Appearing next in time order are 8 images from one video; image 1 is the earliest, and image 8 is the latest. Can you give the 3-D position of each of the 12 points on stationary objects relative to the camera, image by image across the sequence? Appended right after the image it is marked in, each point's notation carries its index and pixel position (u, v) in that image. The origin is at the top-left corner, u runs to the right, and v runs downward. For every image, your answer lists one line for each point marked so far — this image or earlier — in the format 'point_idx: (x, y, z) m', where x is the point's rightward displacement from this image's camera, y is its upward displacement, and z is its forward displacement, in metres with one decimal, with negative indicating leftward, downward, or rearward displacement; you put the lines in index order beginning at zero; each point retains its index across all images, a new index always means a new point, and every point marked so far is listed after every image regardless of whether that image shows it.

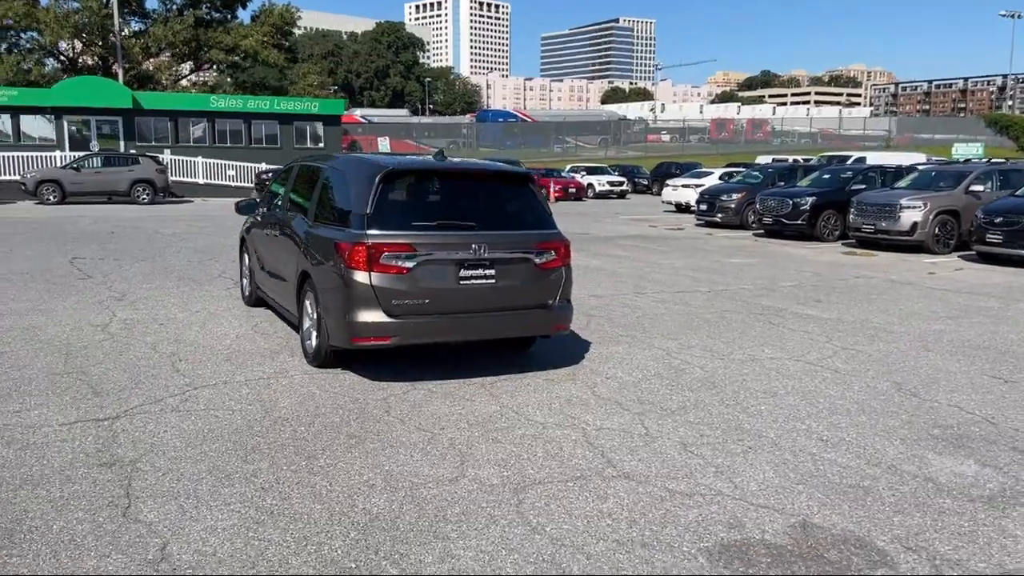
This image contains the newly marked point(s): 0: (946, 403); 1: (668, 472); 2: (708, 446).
0: (+3.0, -0.8, +6.1) m
1: (+0.8, -1.0, +4.6) m
2: (+1.1, -0.9, +5.1) m
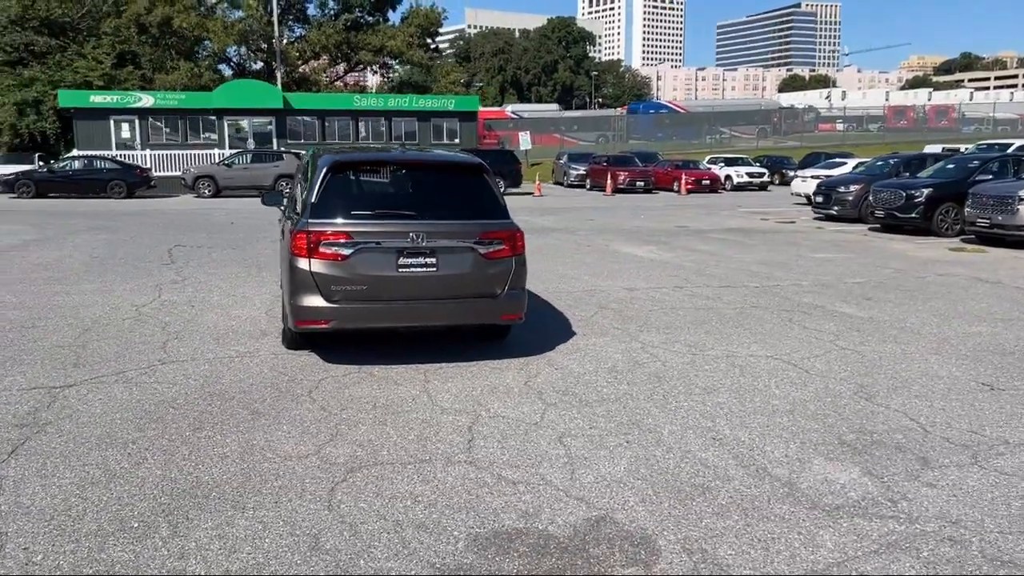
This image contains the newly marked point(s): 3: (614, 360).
0: (+2.5, -0.8, +5.7) m
1: (0.0, -0.9, +4.6) m
2: (+0.4, -0.9, +5.0) m
3: (+0.8, -0.6, +7.0) m
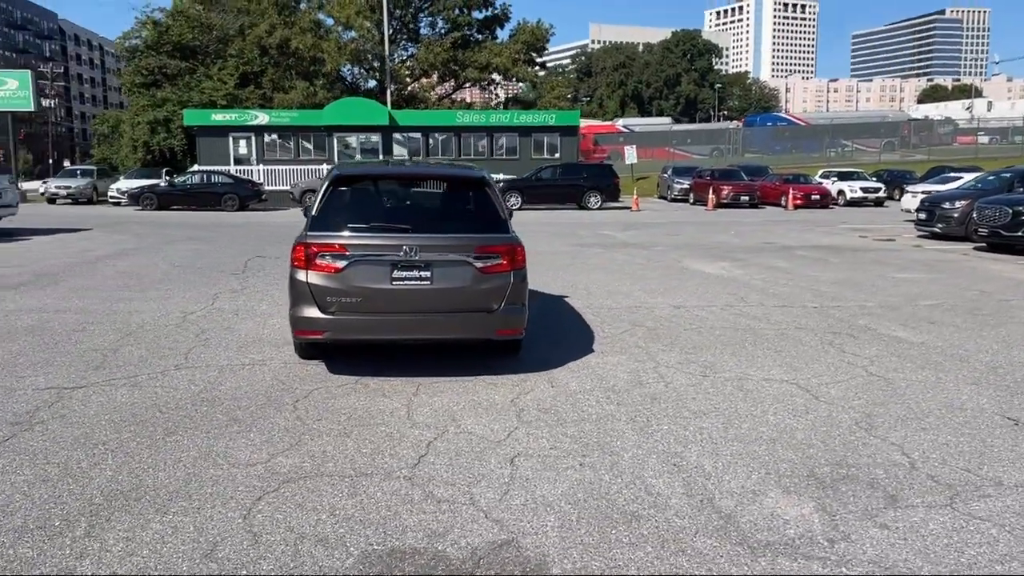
0: (+2.3, -0.9, +5.3) m
1: (-0.3, -1.0, +4.6) m
2: (+0.1, -1.0, +4.9) m
3: (+0.8, -0.7, +6.8) m
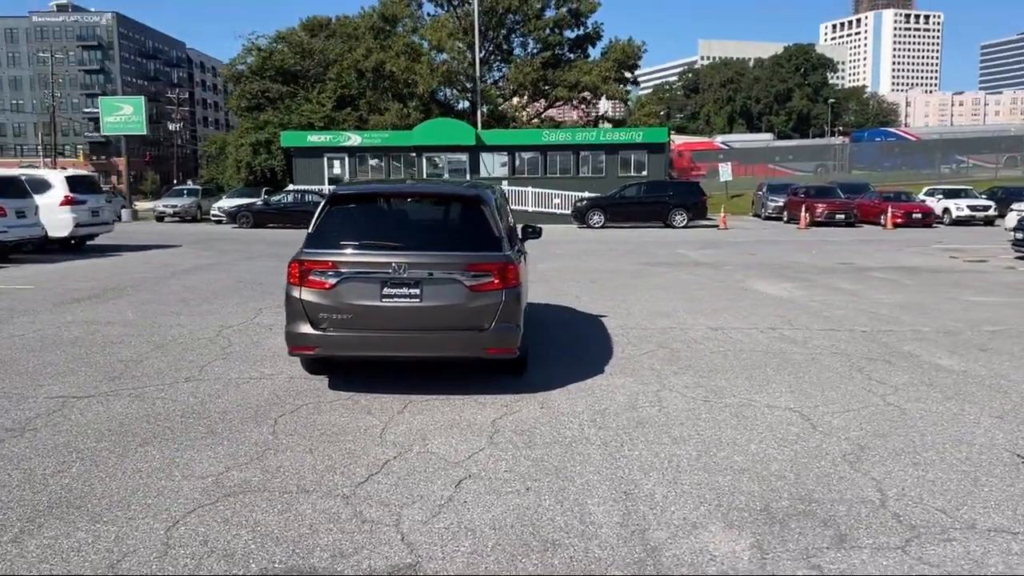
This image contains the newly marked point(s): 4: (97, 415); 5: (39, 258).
0: (+2.0, -1.1, +4.9) m
1: (-0.6, -1.1, +4.5) m
2: (-0.1, -1.1, +4.8) m
3: (+0.8, -0.9, +6.6) m
4: (-2.9, -0.9, +6.1) m
5: (-10.9, +0.7, +19.9) m
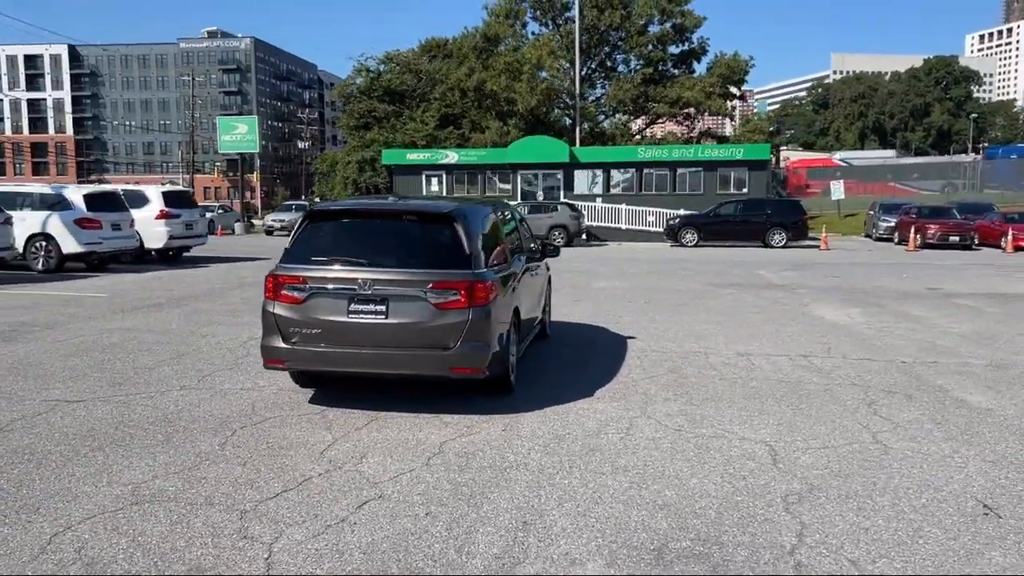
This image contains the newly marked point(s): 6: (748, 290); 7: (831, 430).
0: (+1.5, -1.2, +4.5) m
1: (-1.2, -1.2, +4.5) m
2: (-0.7, -1.2, +4.7) m
3: (+0.5, -1.0, +6.4) m
4: (-3.2, -1.0, +6.4) m
5: (-9.2, +0.5, +21.2) m
6: (+4.7, 0.0, +17.2) m
7: (+2.4, -1.0, +6.4) m
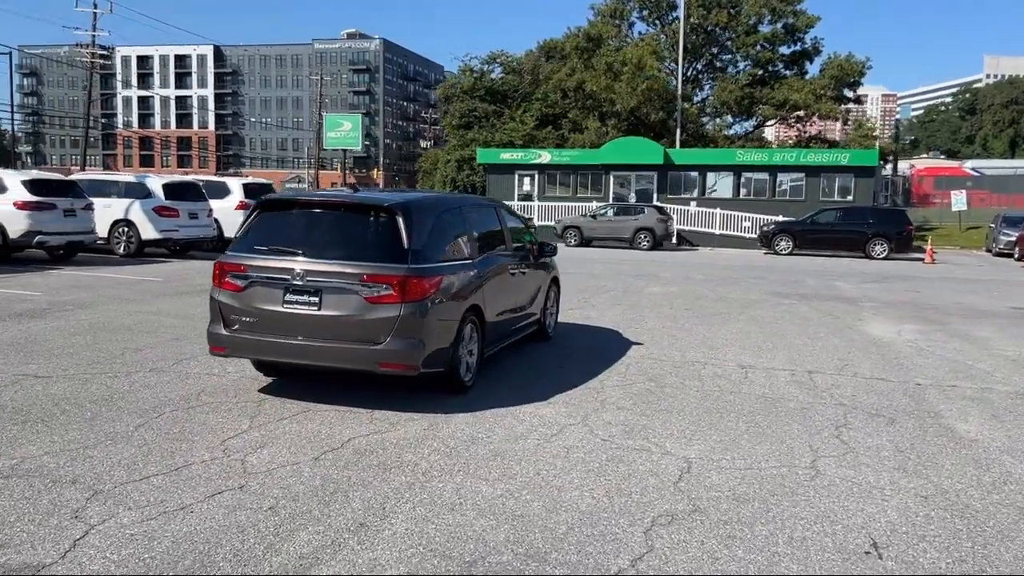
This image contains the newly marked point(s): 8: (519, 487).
0: (+0.7, -1.2, +4.2) m
1: (-2.0, -1.1, +4.5) m
2: (-1.4, -1.1, +4.7) m
3: (-0.1, -1.0, +6.2) m
4: (-3.8, -0.8, +6.7) m
5: (-7.7, +0.8, +22.1) m
6: (+5.6, -0.2, +16.3) m
7: (+1.8, -1.1, +5.9) m
8: (+0.1, -1.1, +5.0) m
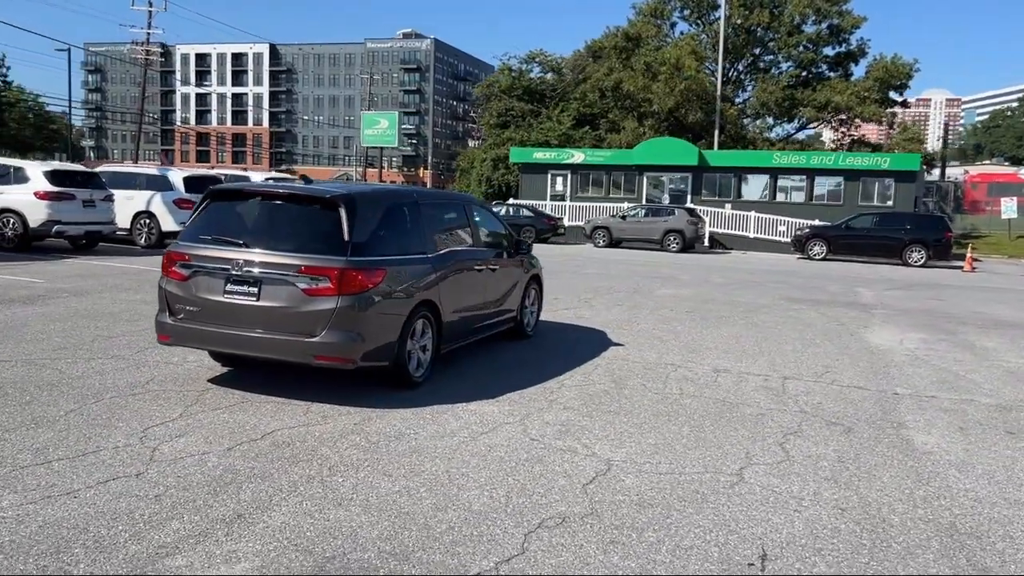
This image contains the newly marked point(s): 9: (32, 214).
0: (+0.1, -1.2, +4.1) m
1: (-2.6, -1.0, +4.5) m
2: (-2.0, -1.0, +4.7) m
3: (-0.5, -1.0, +6.1) m
4: (-4.2, -0.7, +6.8) m
5: (-7.2, +1.0, +22.4) m
6: (+5.6, -0.3, +15.9) m
7: (+1.3, -1.1, +5.8) m
8: (-0.5, -1.1, +4.9) m
9: (-9.6, +1.5, +17.4) m
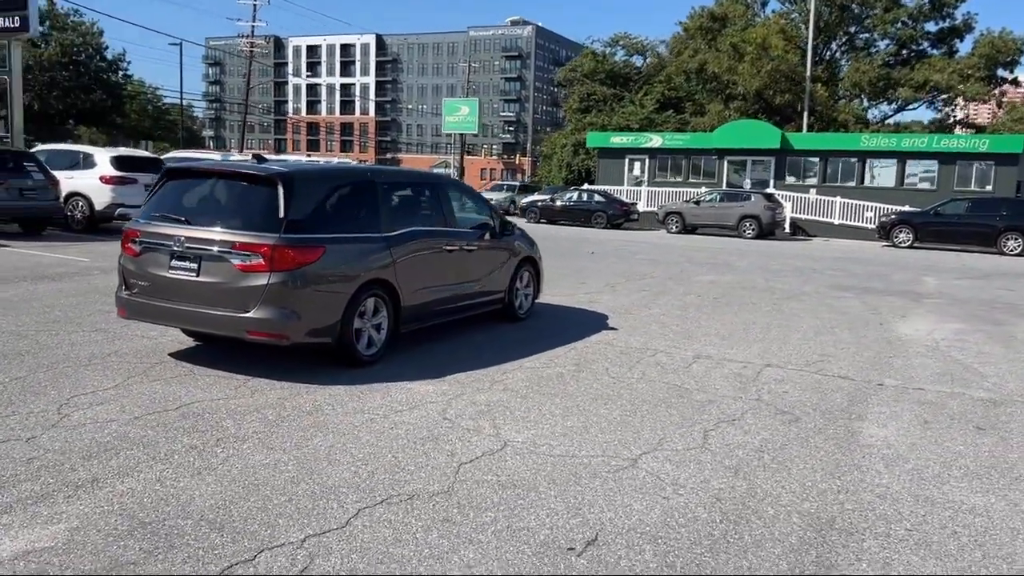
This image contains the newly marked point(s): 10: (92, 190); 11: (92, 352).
0: (-0.7, -1.1, +4.0) m
1: (-3.3, -0.9, +4.8) m
2: (-2.7, -0.9, +4.9) m
3: (-1.1, -0.8, +6.1) m
4: (-4.7, -0.5, +7.3) m
5: (-5.8, +1.5, +23.1) m
6: (+6.2, -0.1, +15.1) m
7: (+0.7, -1.0, +5.6) m
8: (-1.2, -1.0, +4.9) m
9: (-8.8, +1.9, +18.4) m
10: (-8.9, +2.1, +18.4) m
11: (-3.5, -0.5, +7.3) m
